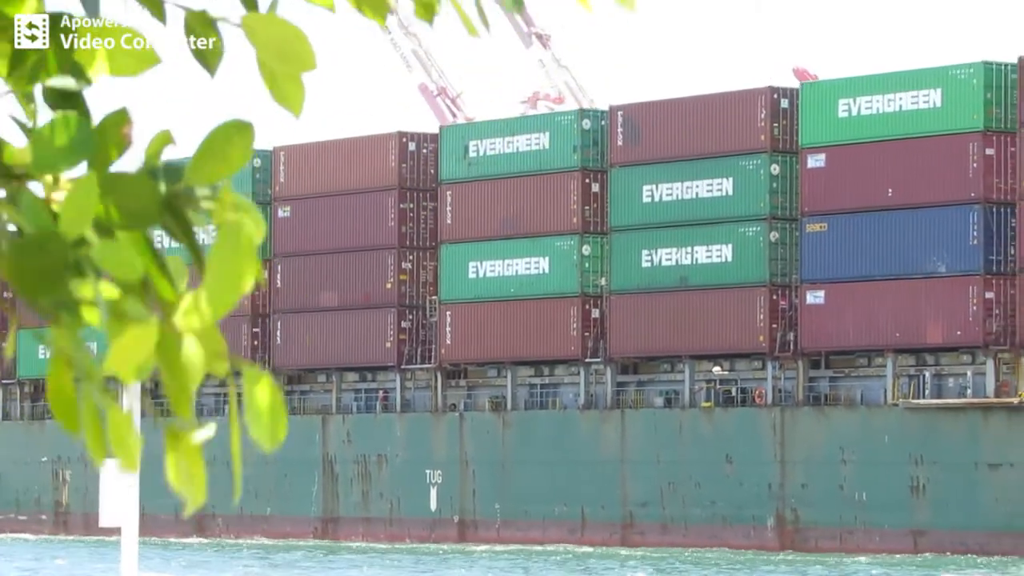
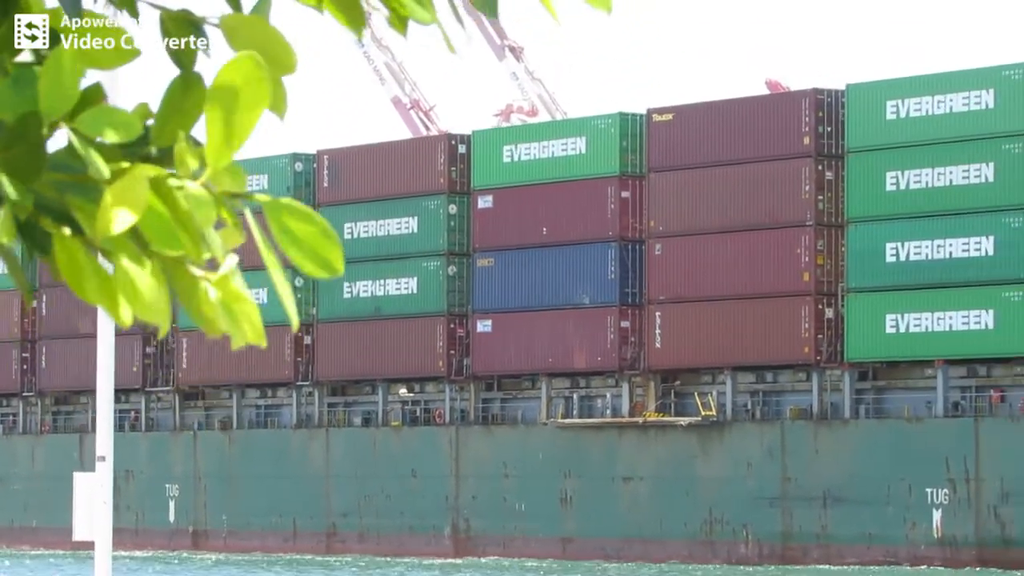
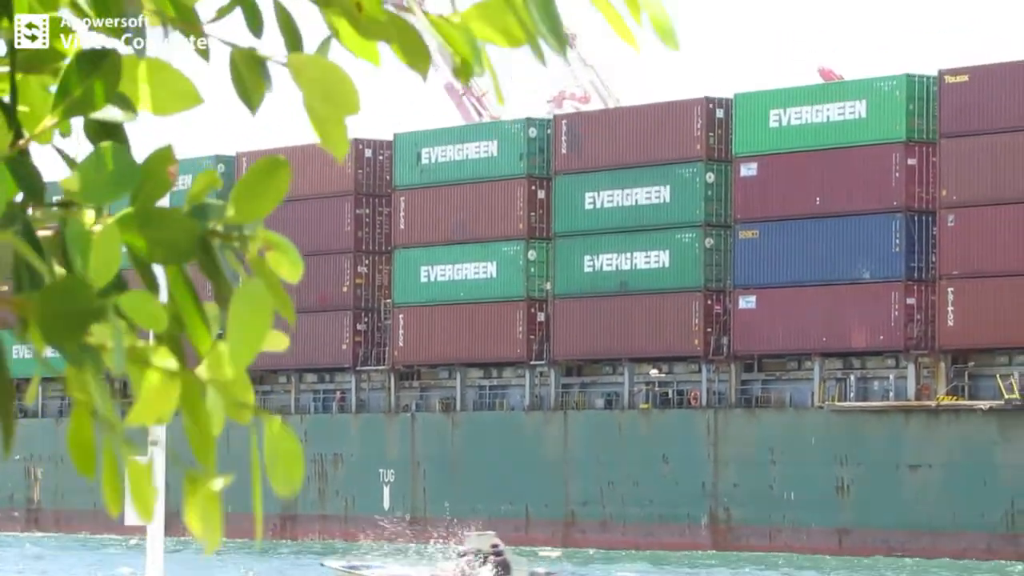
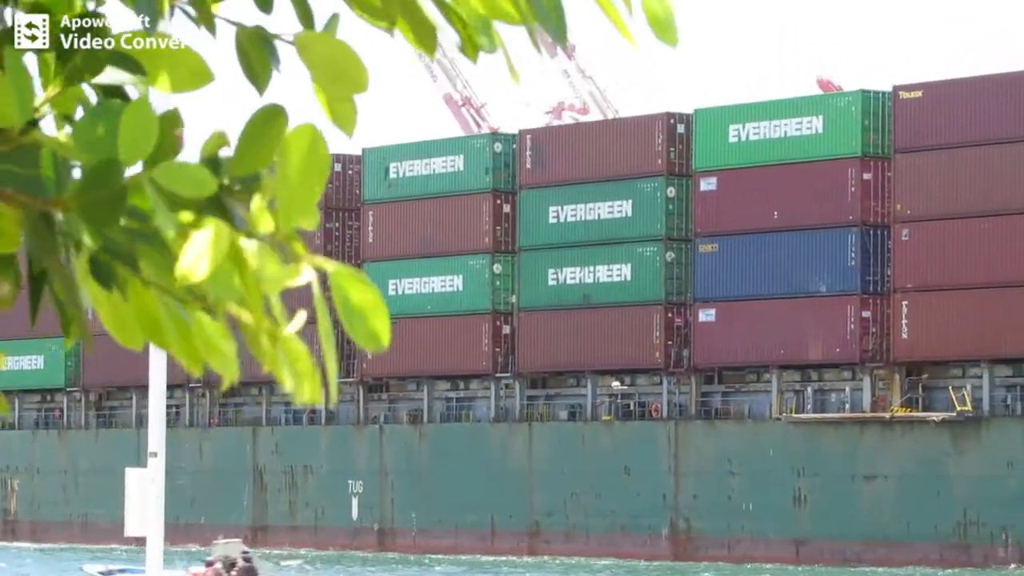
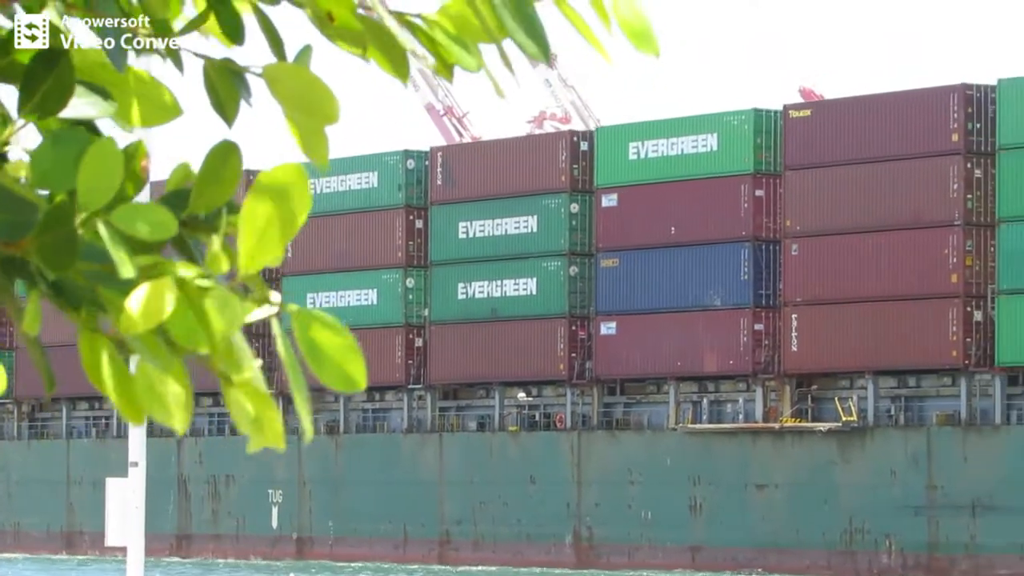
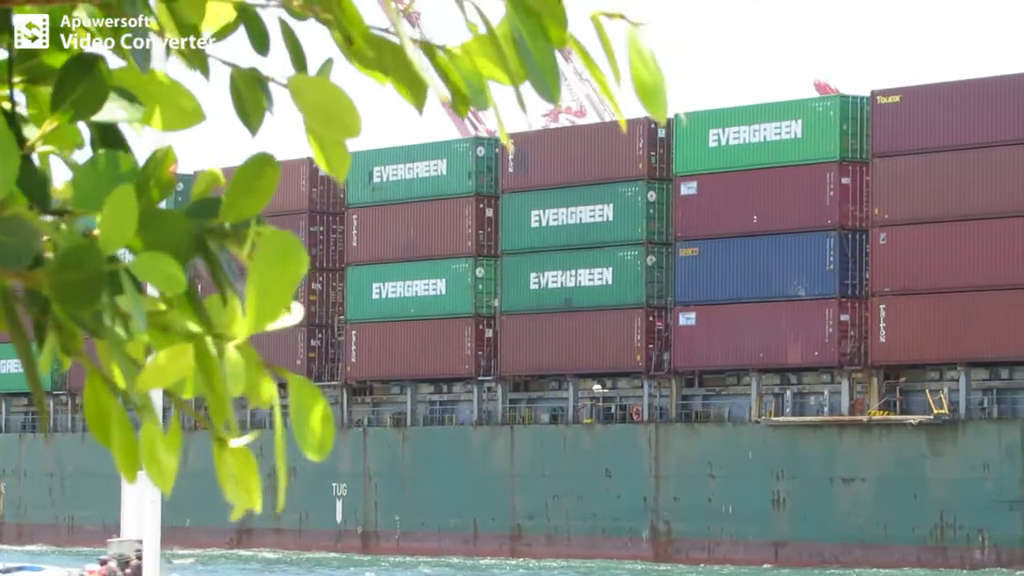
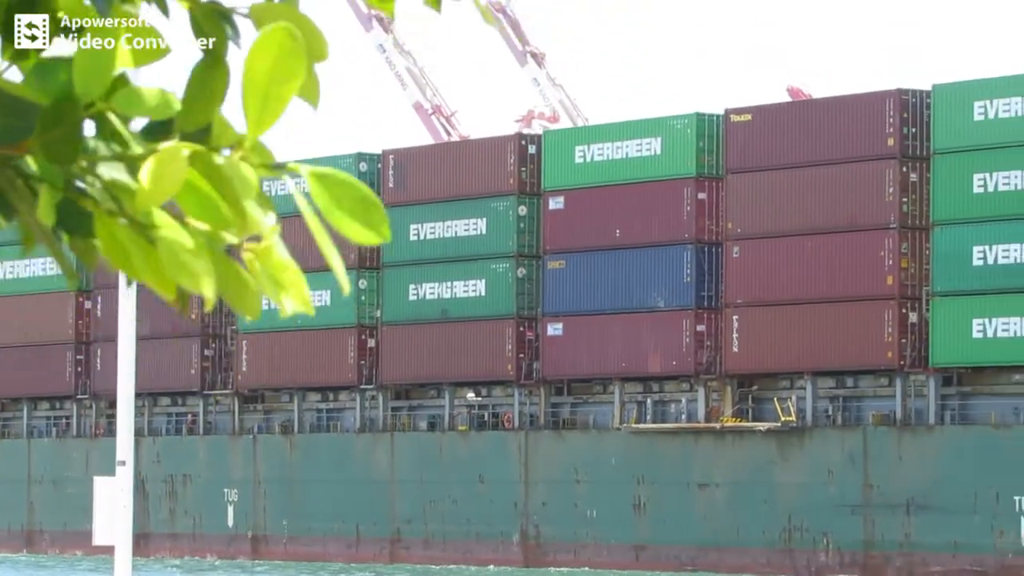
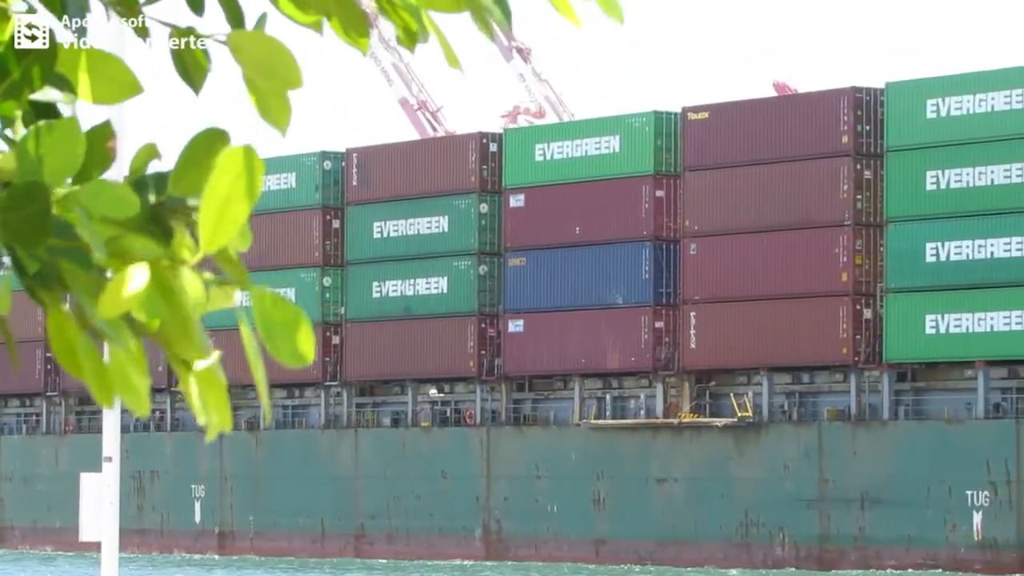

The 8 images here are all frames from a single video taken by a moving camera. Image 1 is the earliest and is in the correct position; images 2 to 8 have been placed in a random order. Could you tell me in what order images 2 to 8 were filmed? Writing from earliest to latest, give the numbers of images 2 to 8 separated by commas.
3, 4, 6, 5, 7, 8, 2
